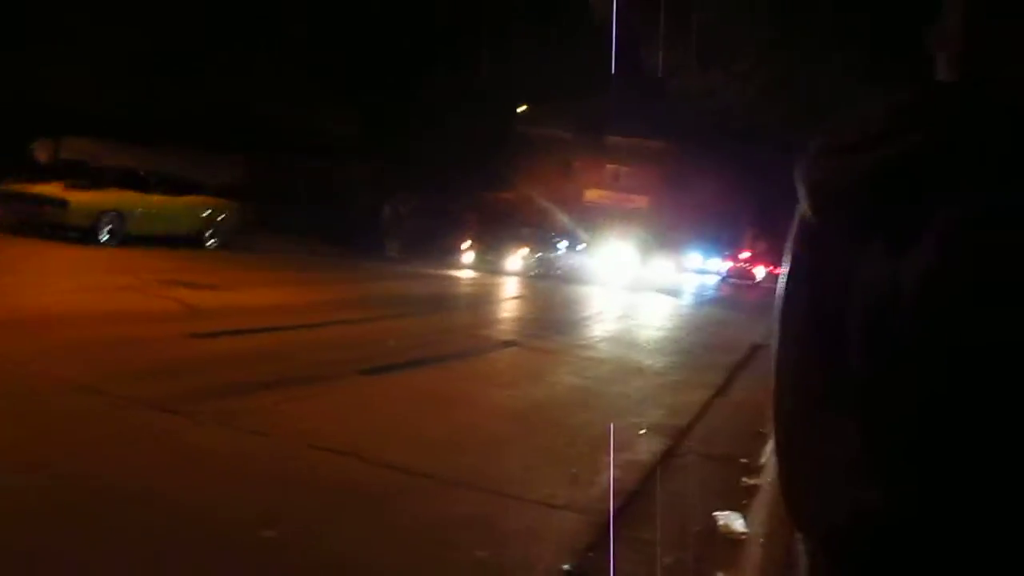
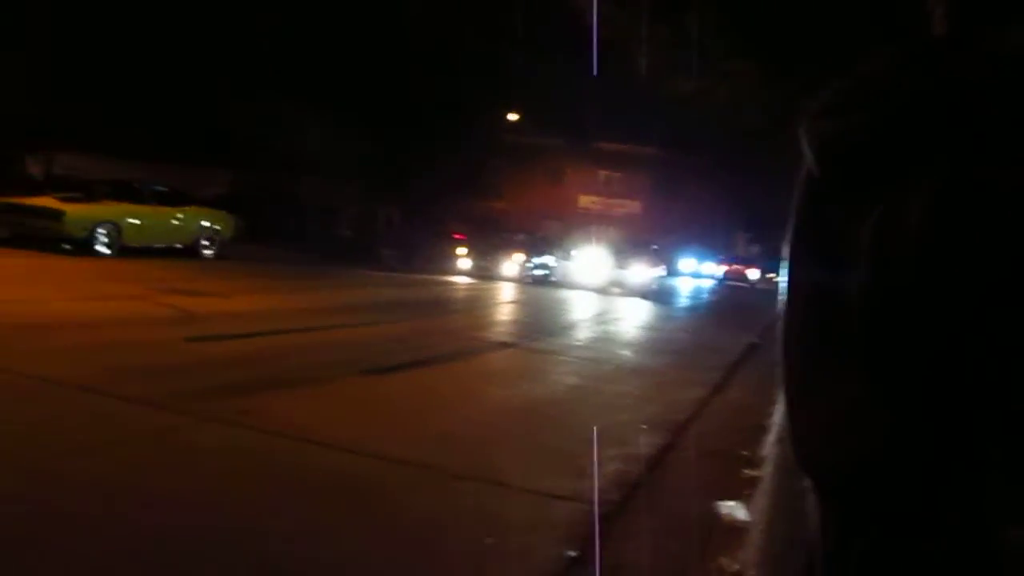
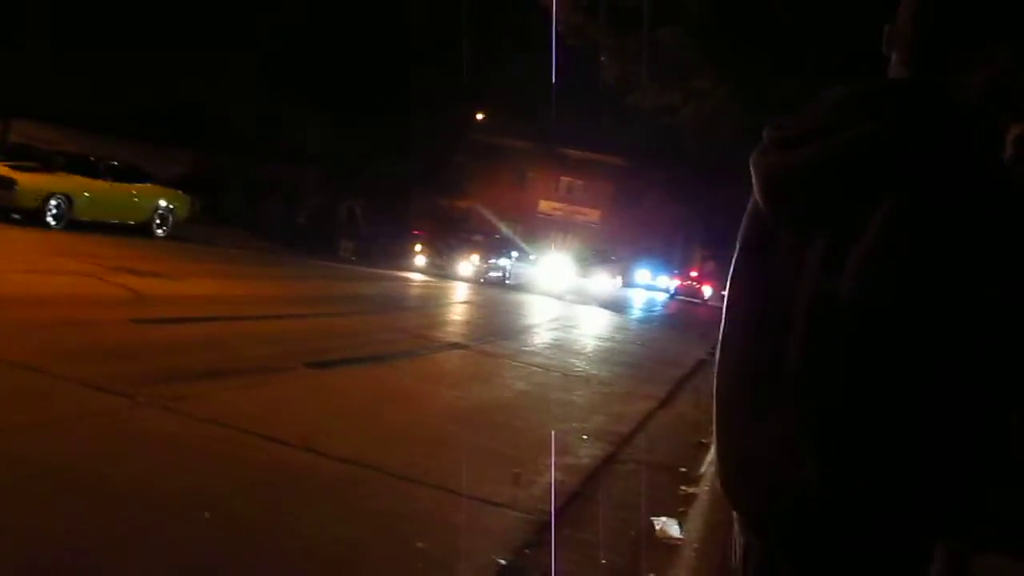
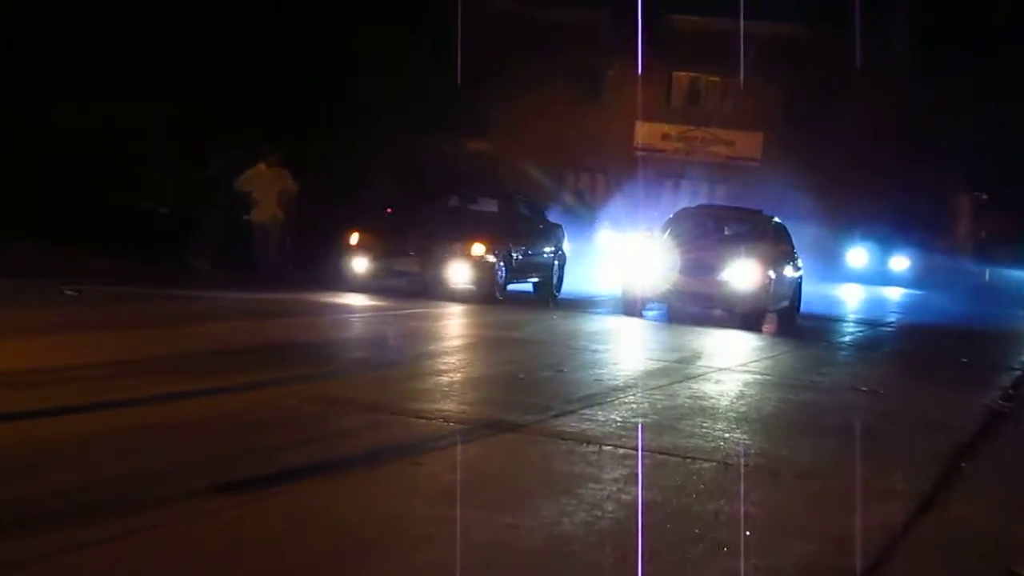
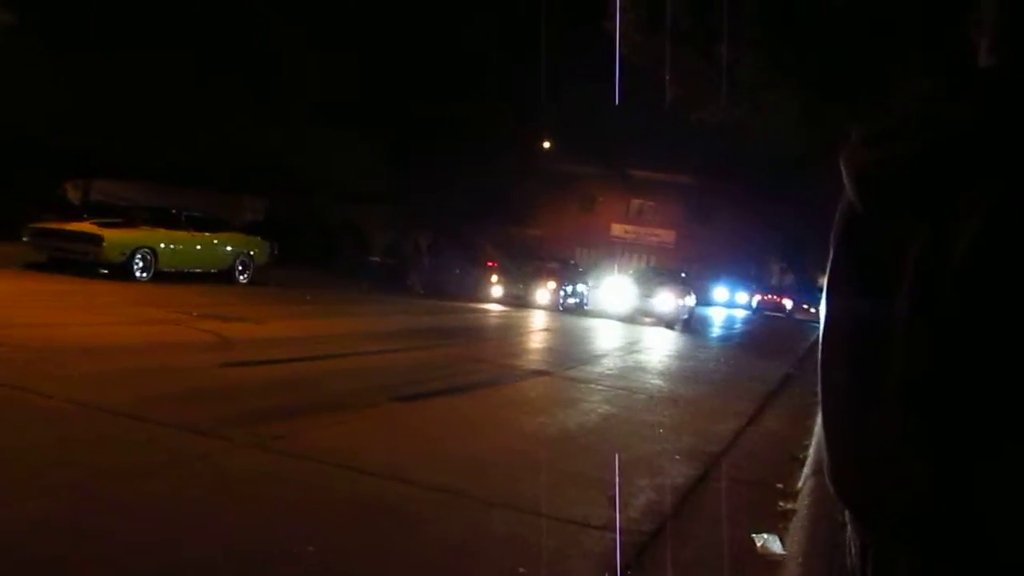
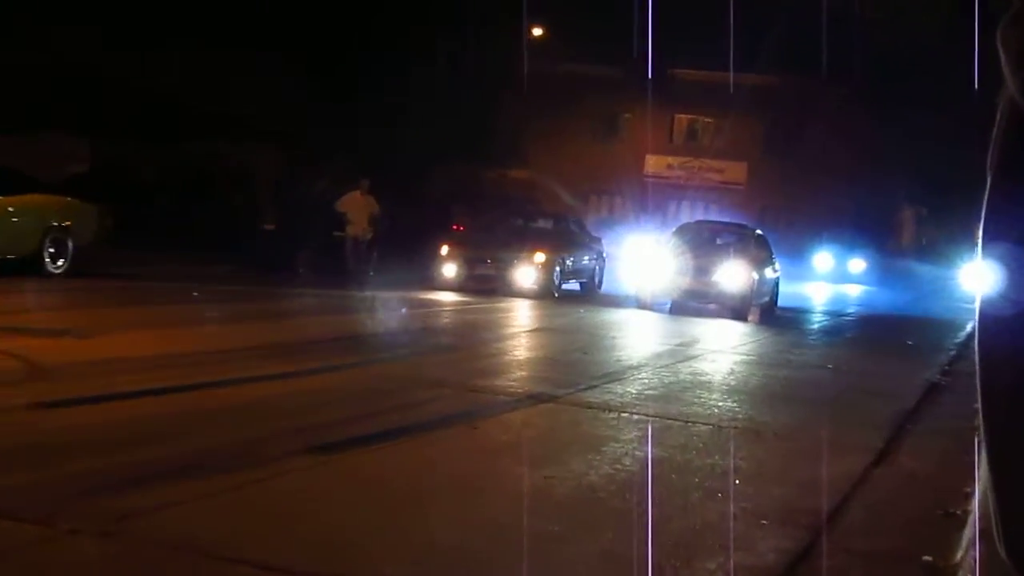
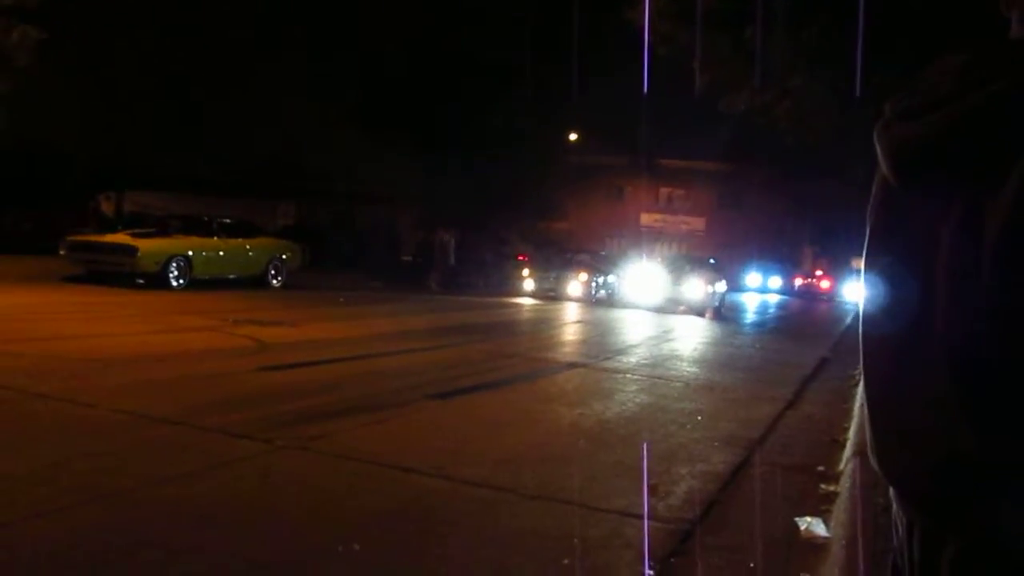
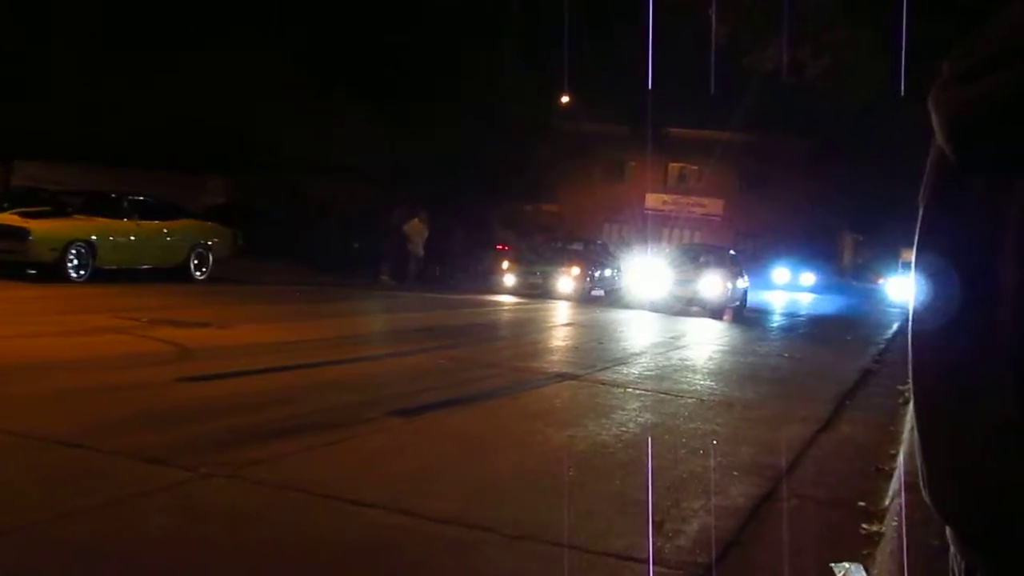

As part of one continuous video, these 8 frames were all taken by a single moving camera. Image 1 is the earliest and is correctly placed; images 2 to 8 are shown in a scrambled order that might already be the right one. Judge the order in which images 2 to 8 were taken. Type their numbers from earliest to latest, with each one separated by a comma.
3, 2, 5, 7, 8, 6, 4
